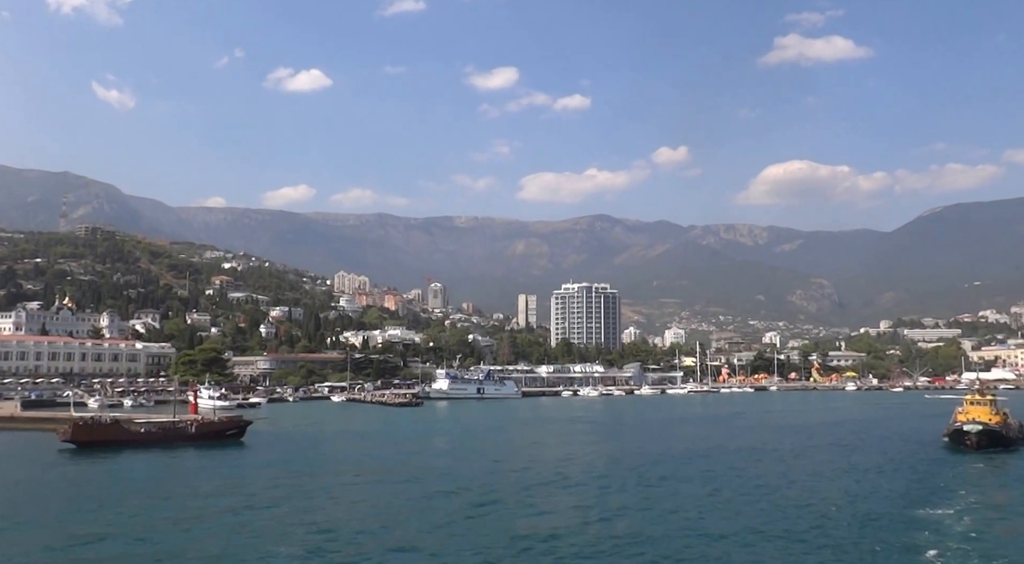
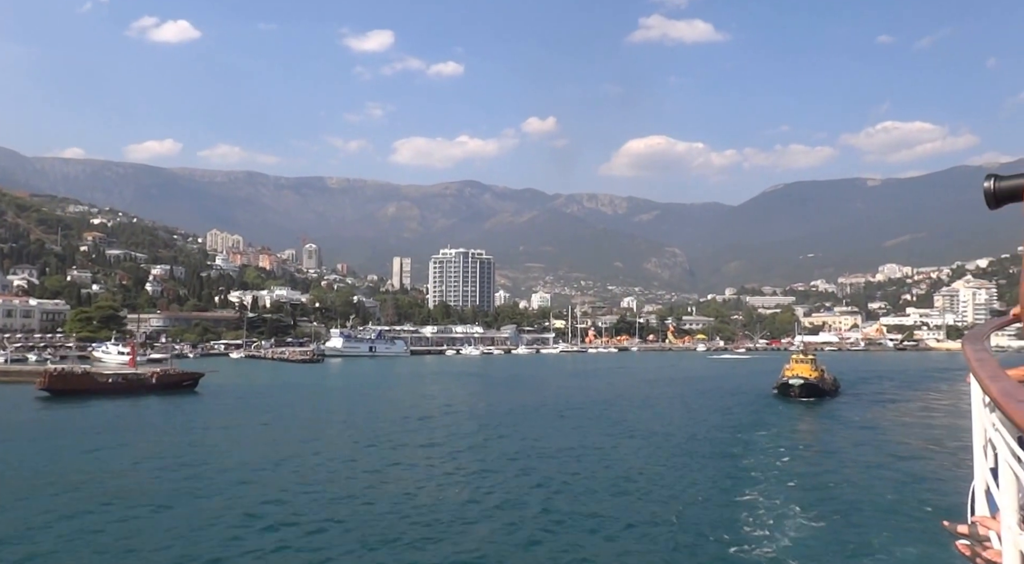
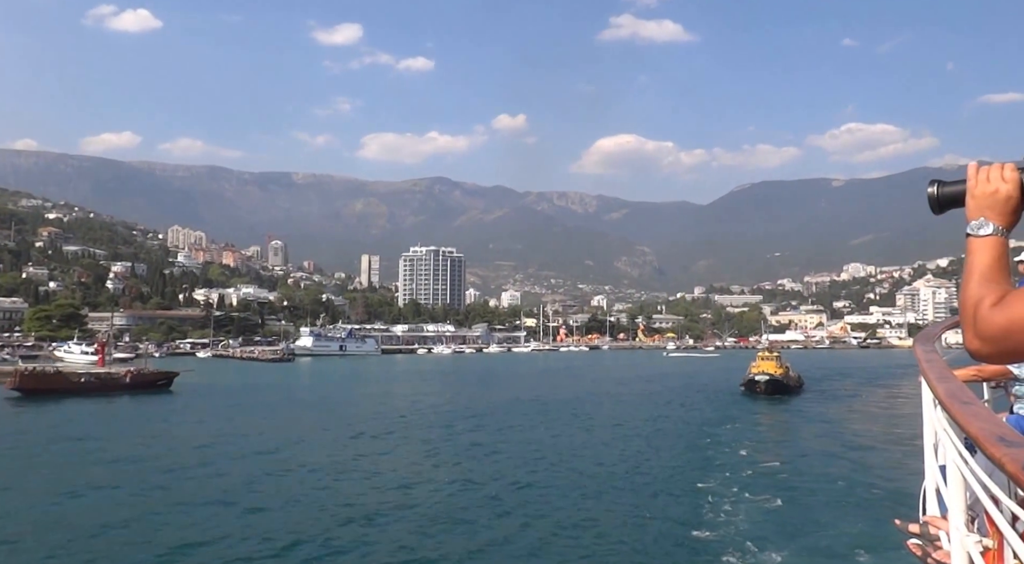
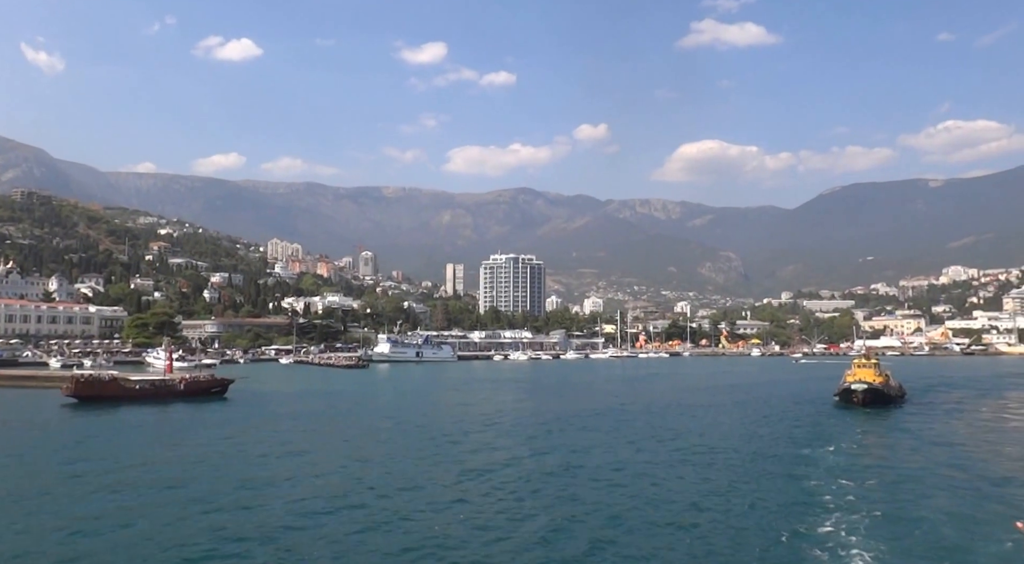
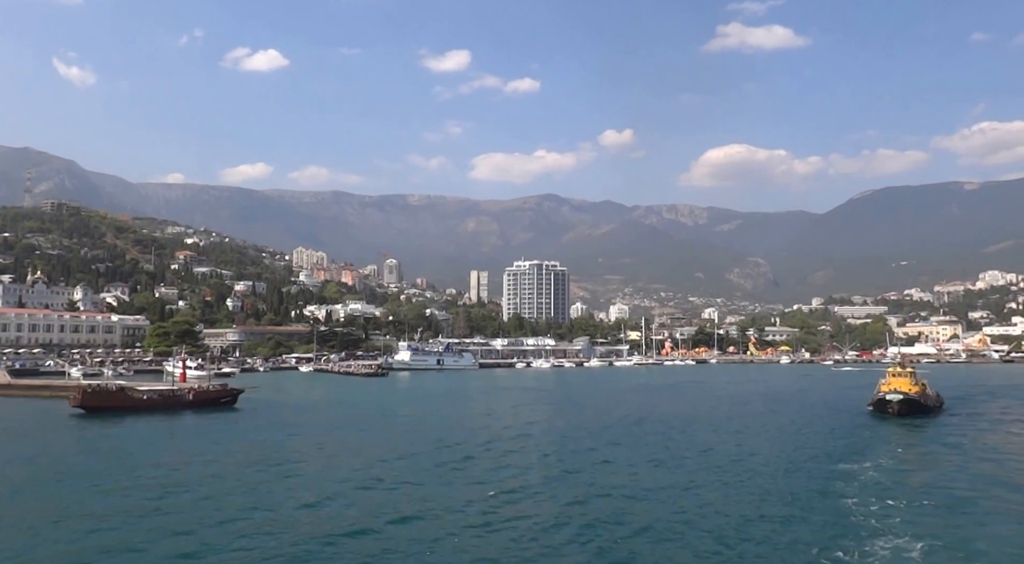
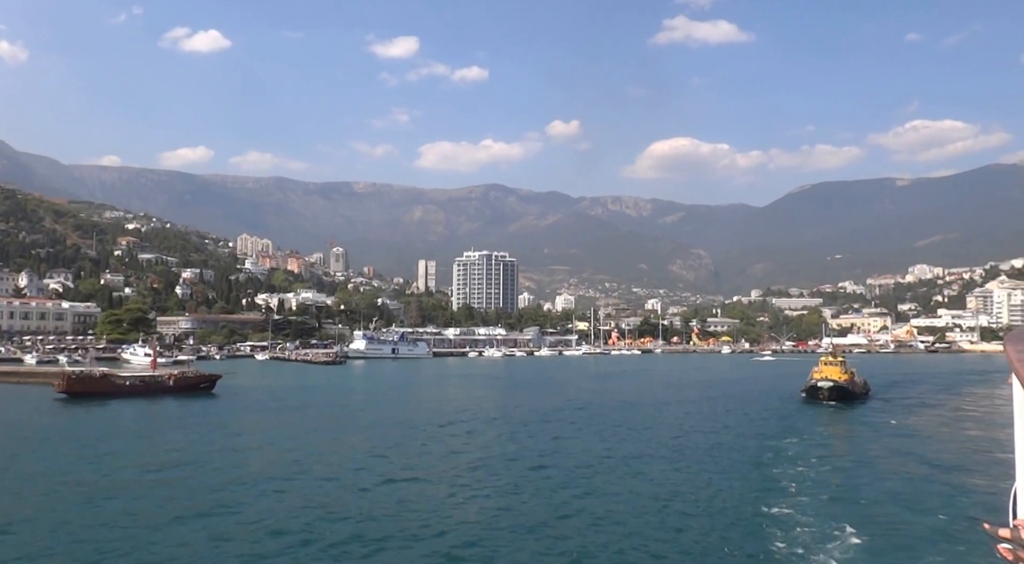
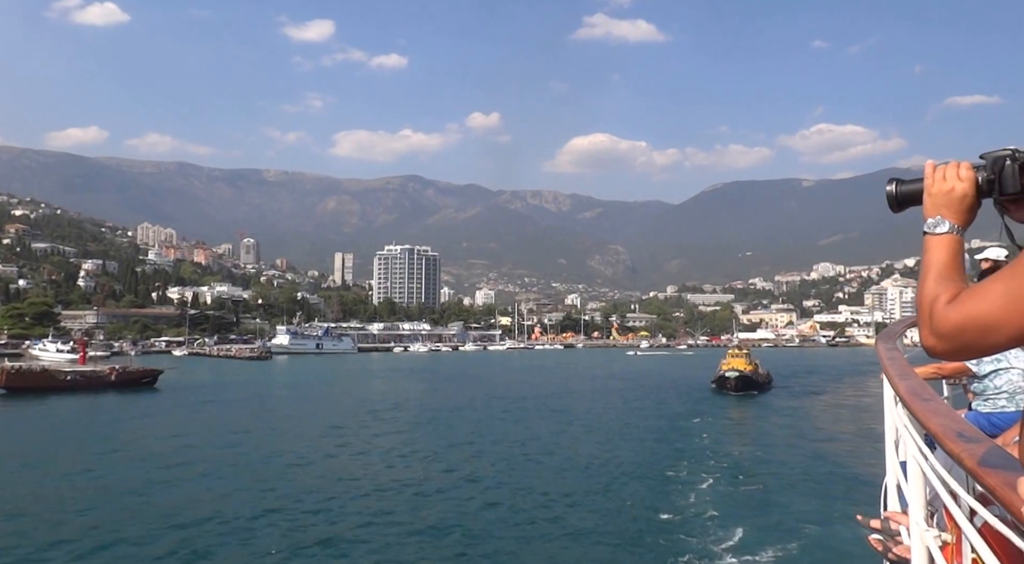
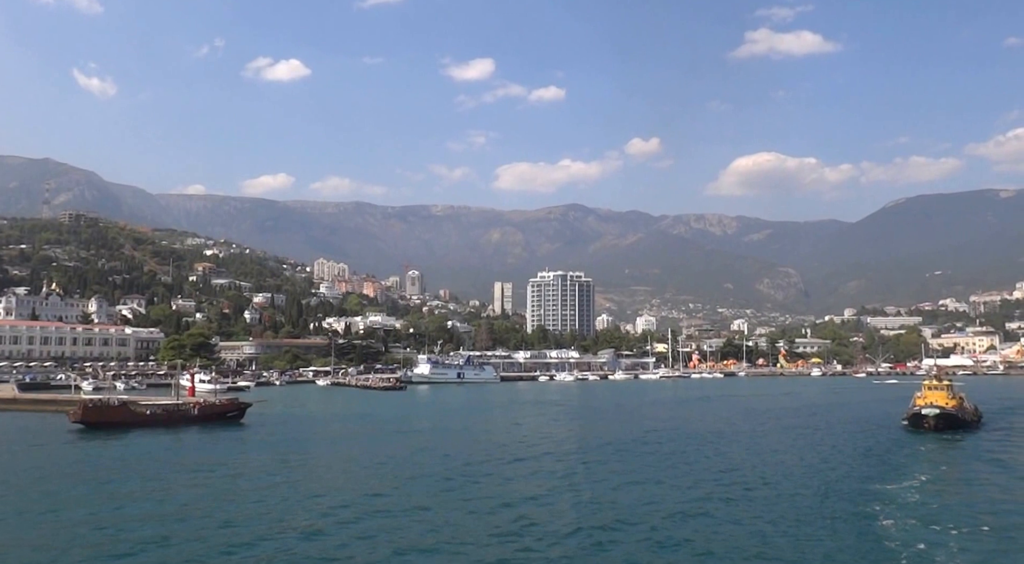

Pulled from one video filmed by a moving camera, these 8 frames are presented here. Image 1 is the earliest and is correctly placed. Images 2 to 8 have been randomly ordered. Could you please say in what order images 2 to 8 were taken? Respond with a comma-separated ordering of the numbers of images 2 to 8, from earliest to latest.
8, 5, 4, 6, 2, 3, 7
